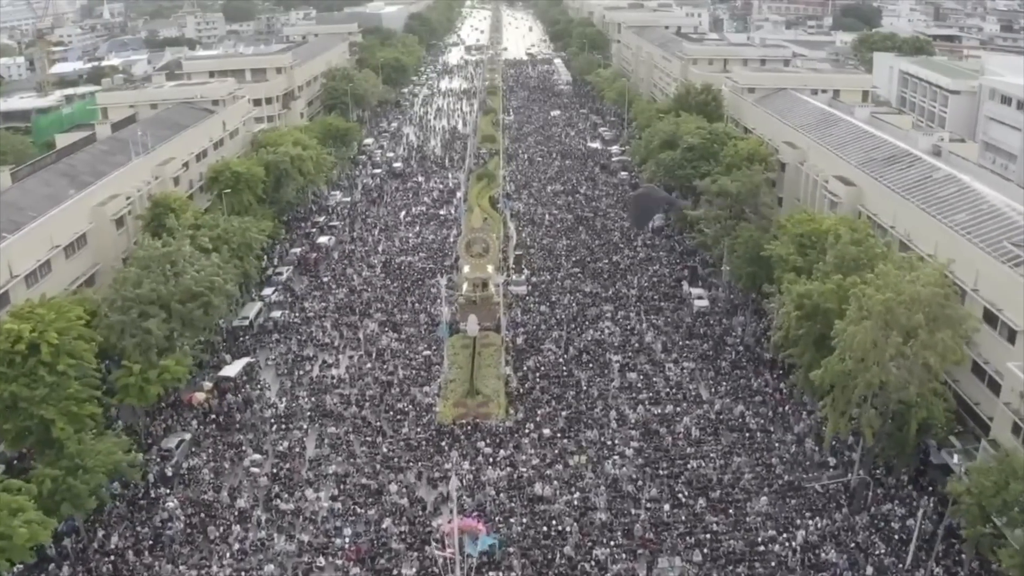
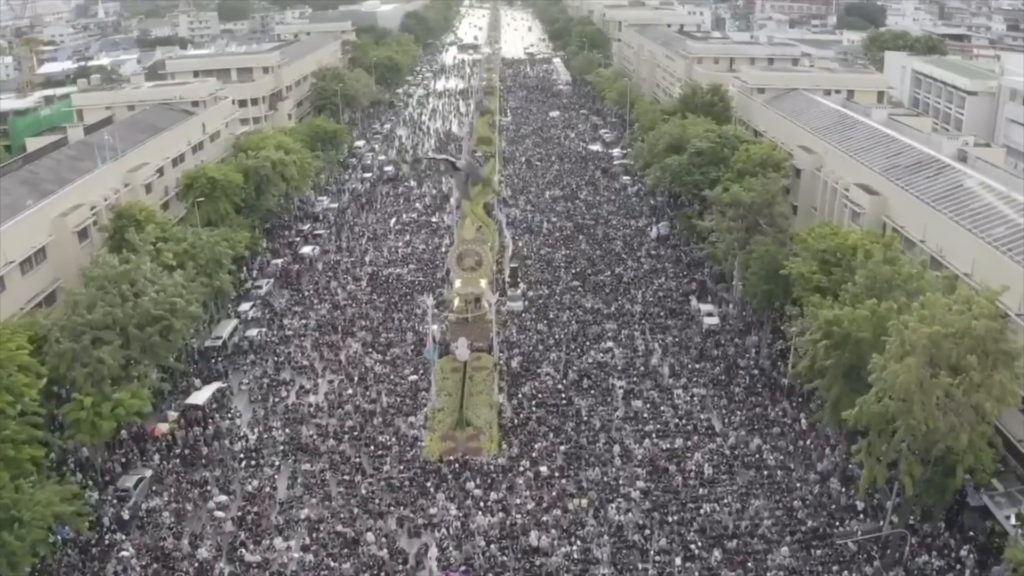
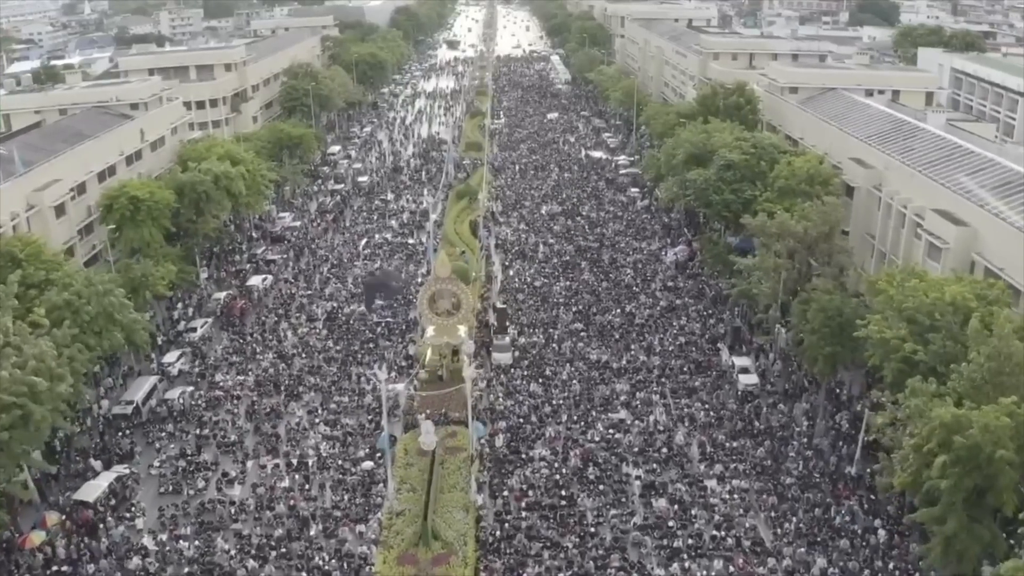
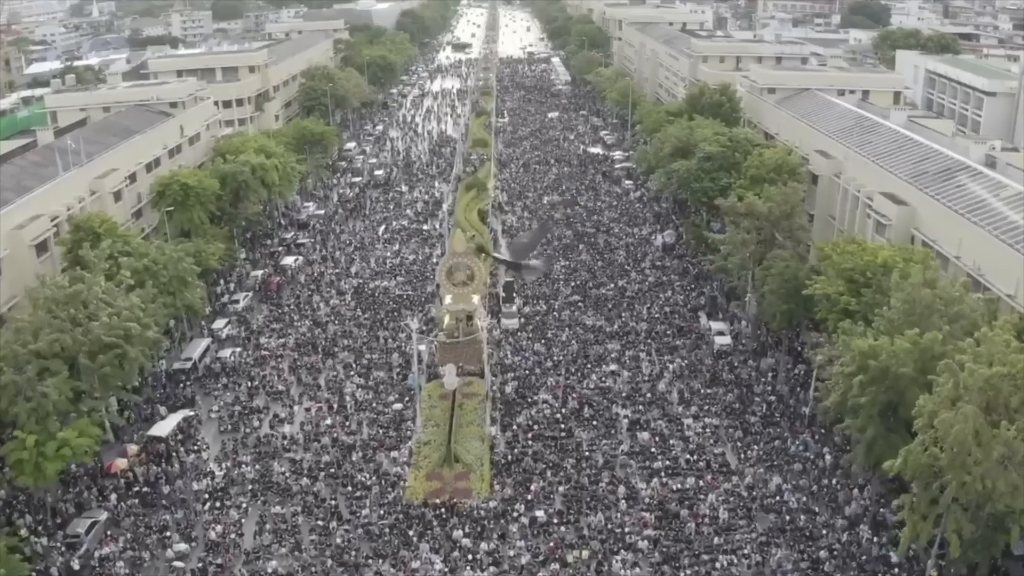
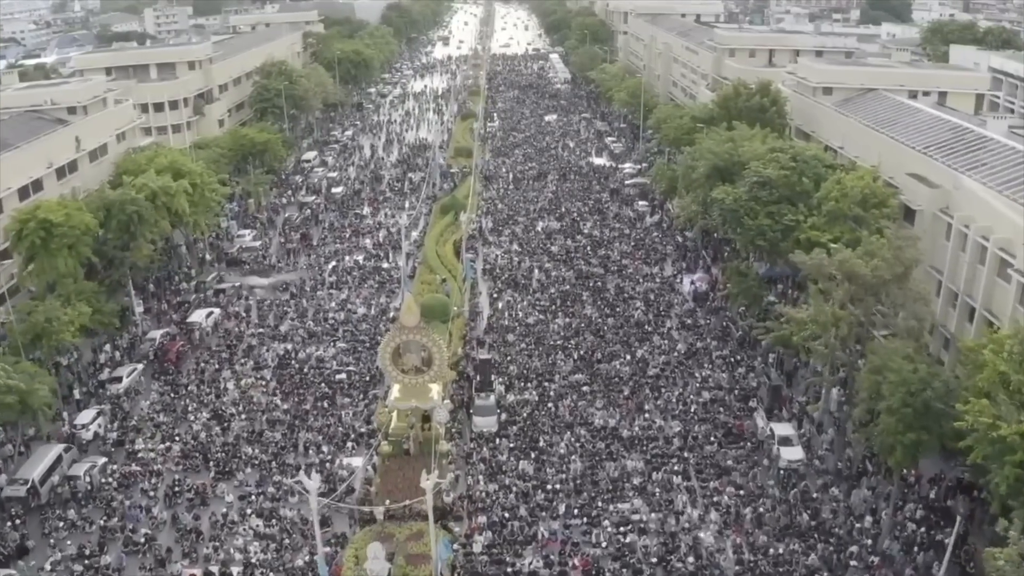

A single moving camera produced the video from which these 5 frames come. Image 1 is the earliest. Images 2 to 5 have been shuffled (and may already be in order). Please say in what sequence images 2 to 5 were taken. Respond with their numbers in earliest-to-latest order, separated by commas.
2, 4, 3, 5
